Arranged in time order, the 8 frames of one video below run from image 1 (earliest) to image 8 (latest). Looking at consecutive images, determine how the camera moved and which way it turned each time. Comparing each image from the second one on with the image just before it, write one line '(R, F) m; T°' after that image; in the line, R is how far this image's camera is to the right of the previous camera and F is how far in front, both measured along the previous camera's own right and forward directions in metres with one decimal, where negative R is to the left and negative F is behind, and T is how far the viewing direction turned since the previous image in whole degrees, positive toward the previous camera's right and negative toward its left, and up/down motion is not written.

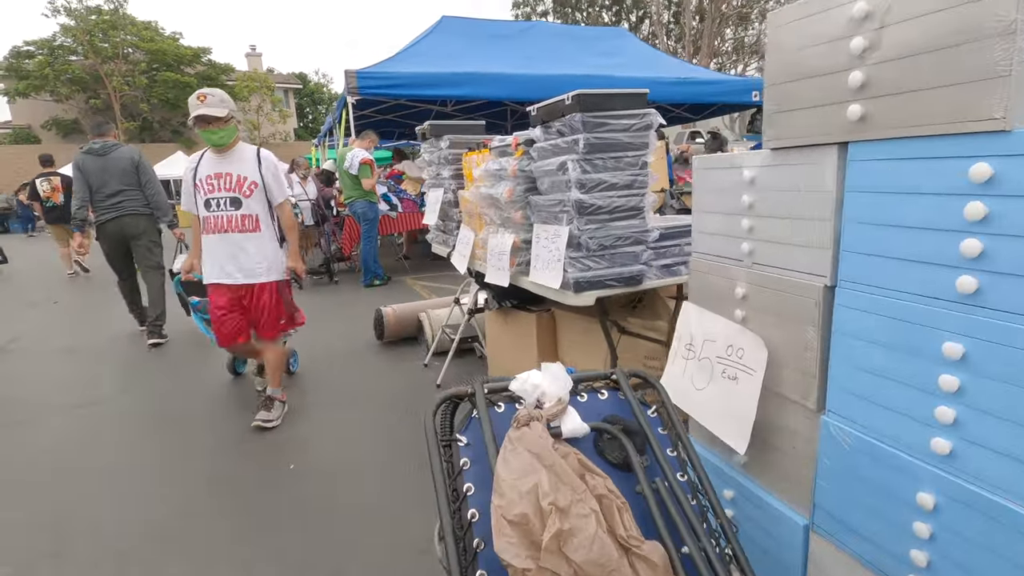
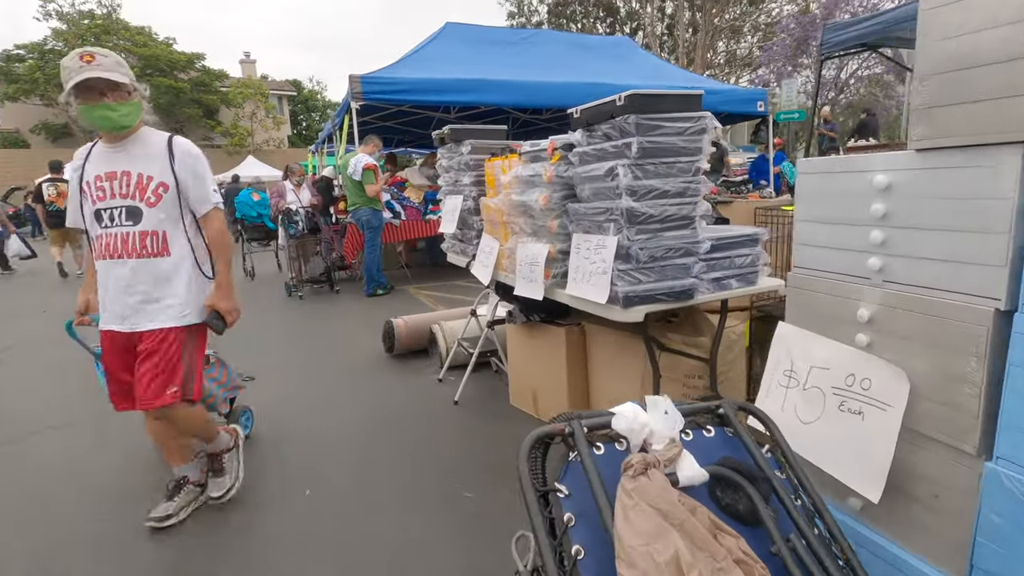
(-0.2, +0.2) m; +1°
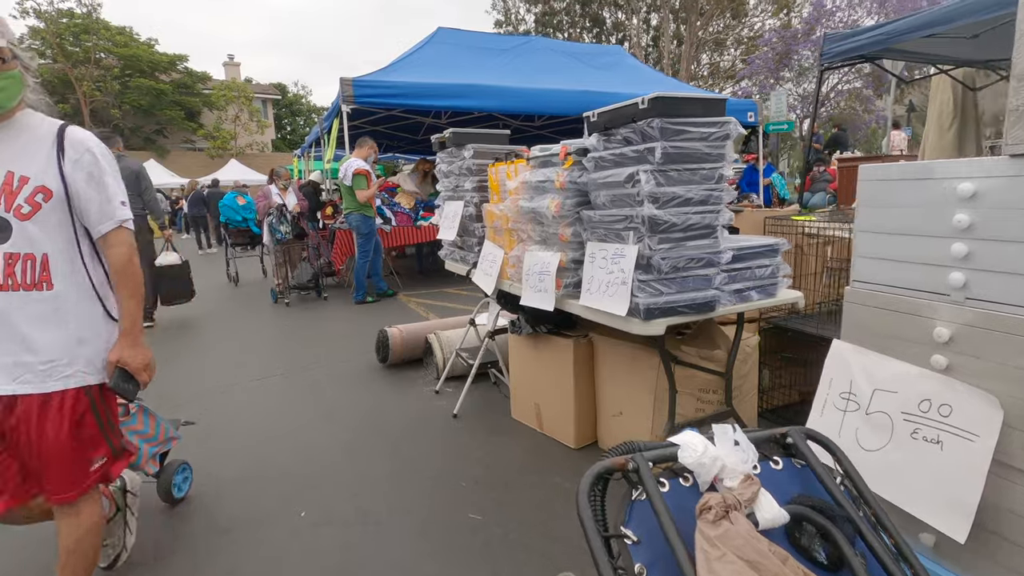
(-0.1, +0.1) m; +2°
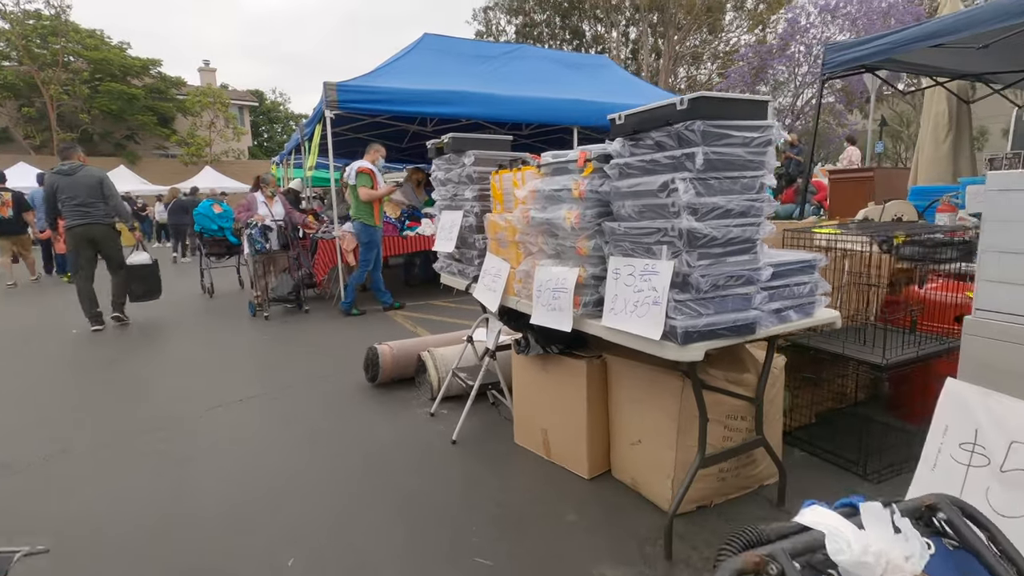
(-0.1, +0.2) m; +2°
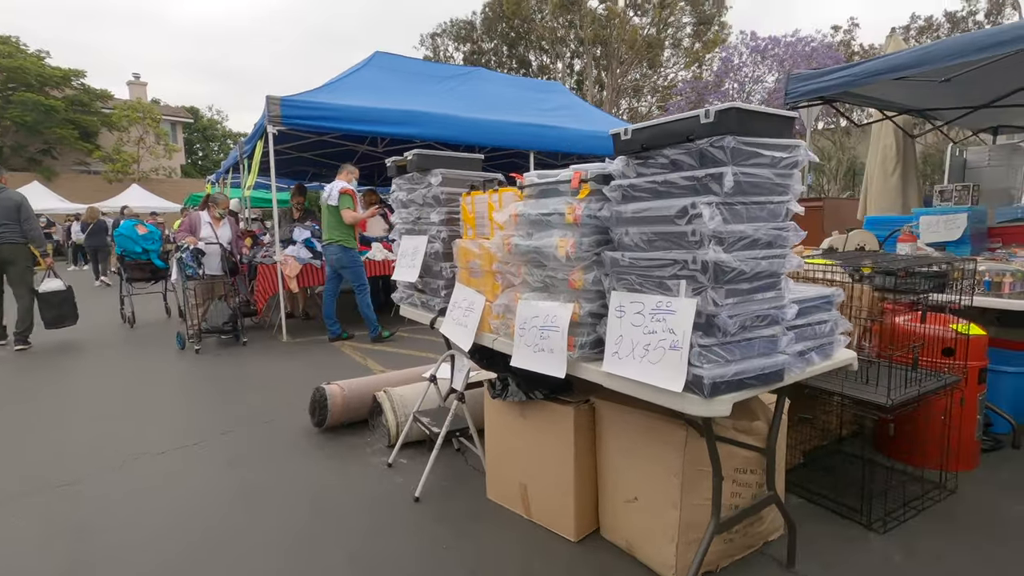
(-0.1, +0.3) m; +6°
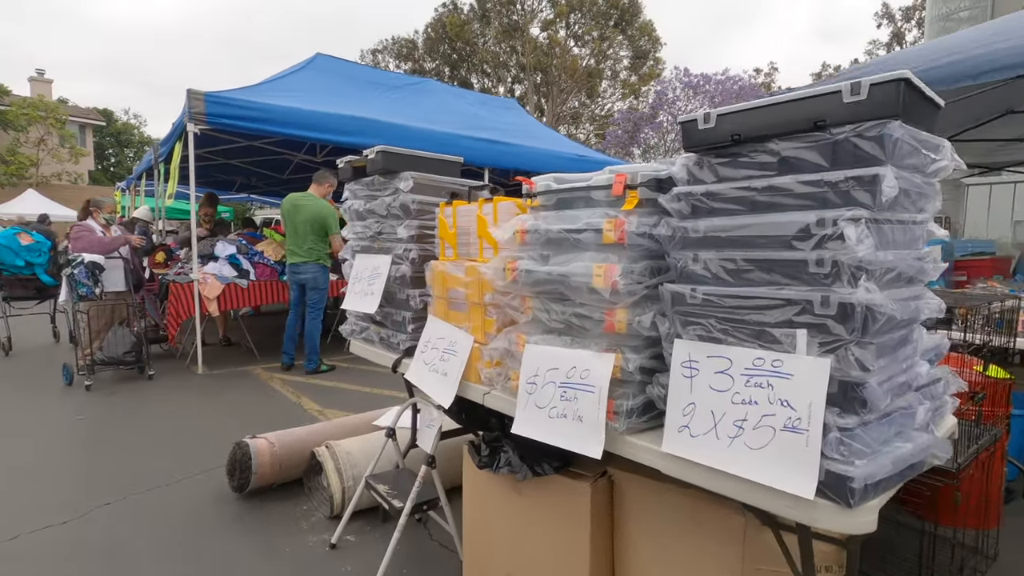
(-0.2, +0.5) m; +7°
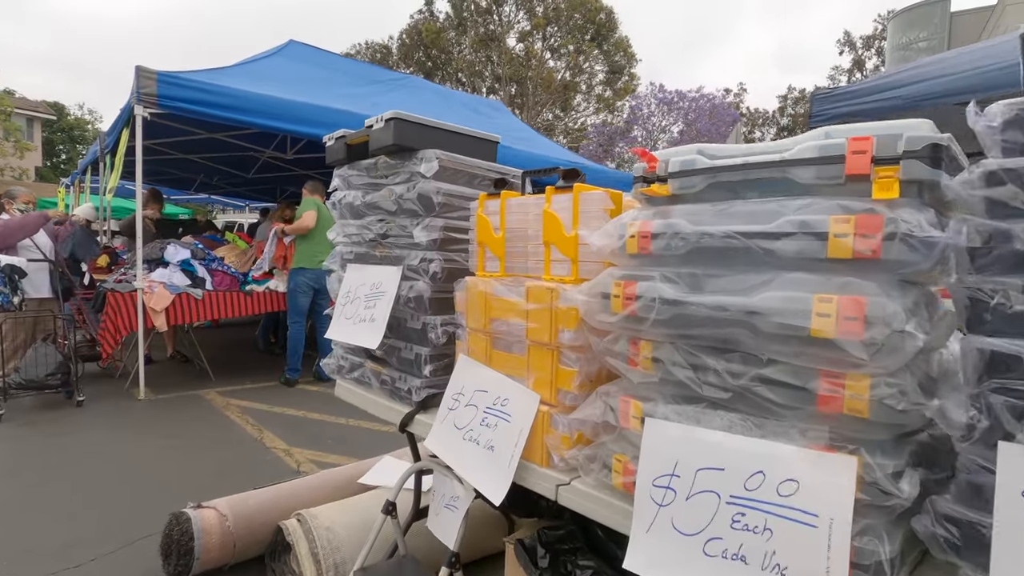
(-0.3, +0.6) m; +3°
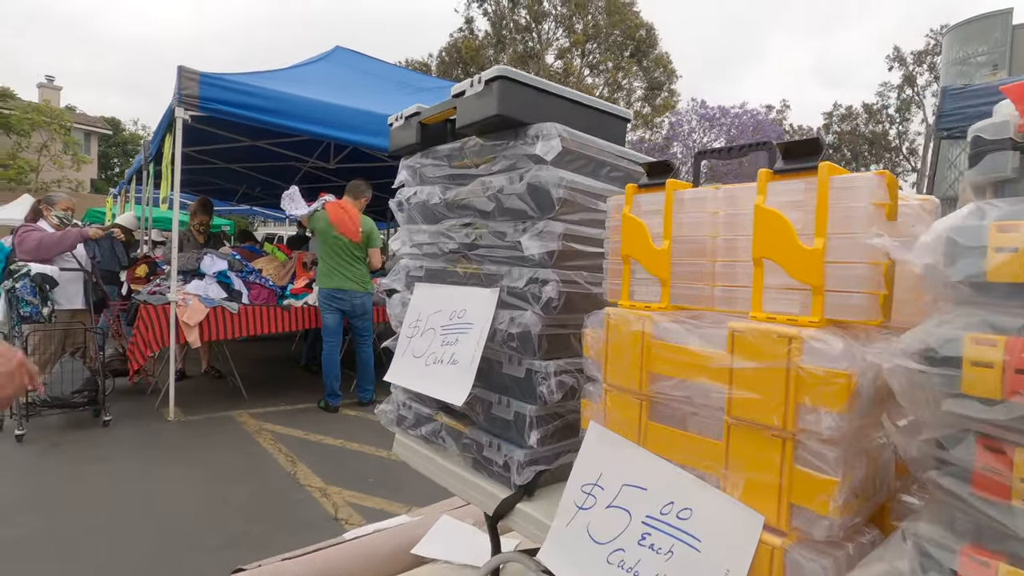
(-0.2, +0.5) m; -3°
